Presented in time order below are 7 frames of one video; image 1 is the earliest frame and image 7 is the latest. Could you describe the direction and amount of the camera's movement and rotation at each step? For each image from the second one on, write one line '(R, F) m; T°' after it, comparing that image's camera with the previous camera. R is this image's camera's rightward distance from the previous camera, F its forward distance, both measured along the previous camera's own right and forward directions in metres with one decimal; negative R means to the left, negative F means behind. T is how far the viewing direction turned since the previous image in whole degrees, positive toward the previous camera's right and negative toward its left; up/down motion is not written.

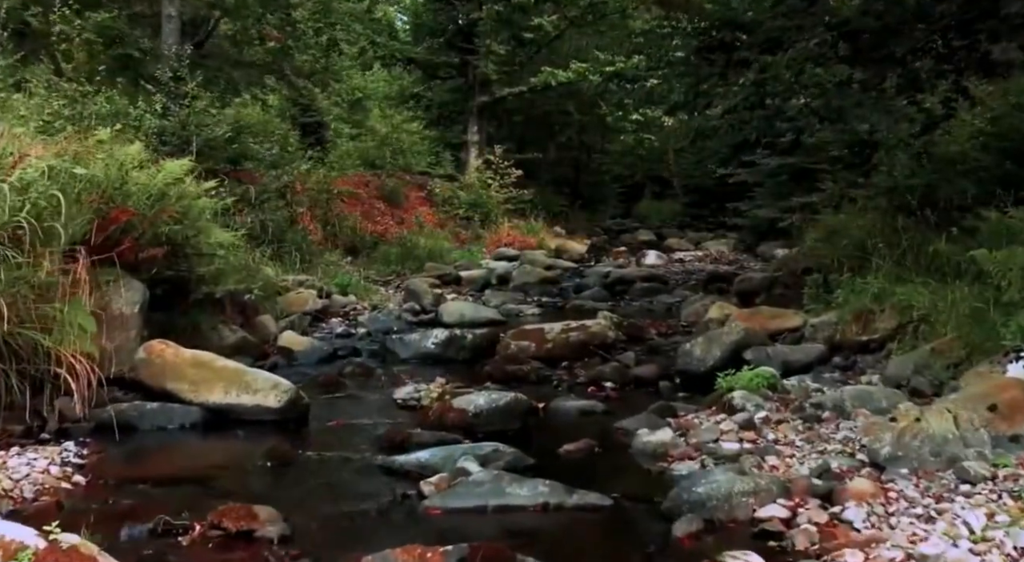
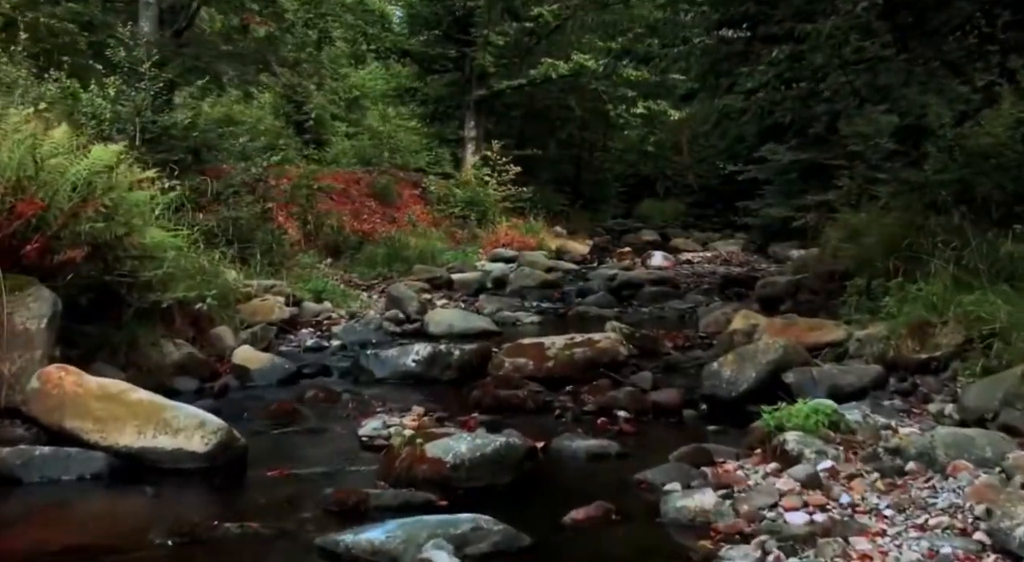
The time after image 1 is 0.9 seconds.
(0.0, +1.2) m; 0°
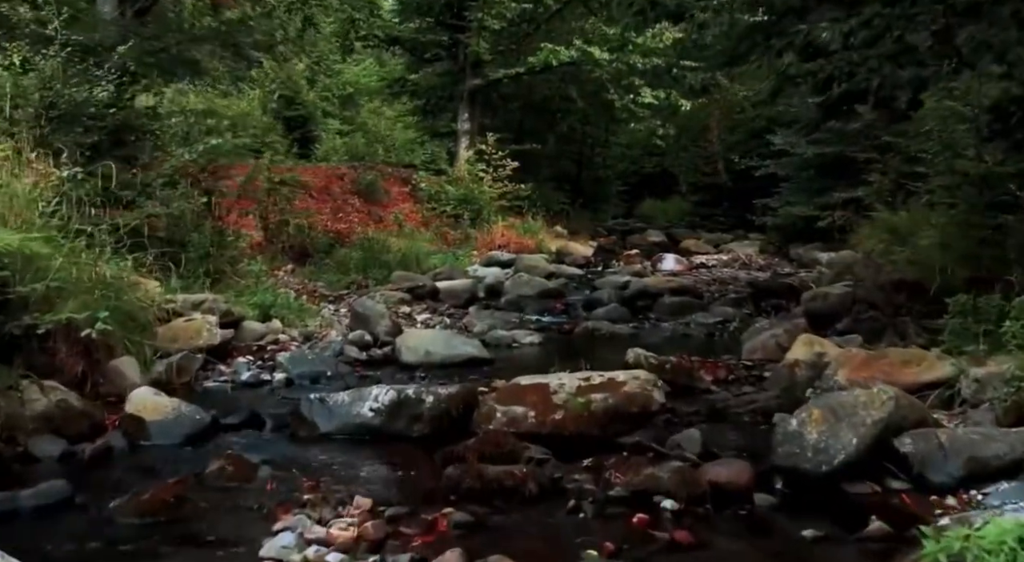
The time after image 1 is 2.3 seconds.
(0.0, +1.9) m; 0°
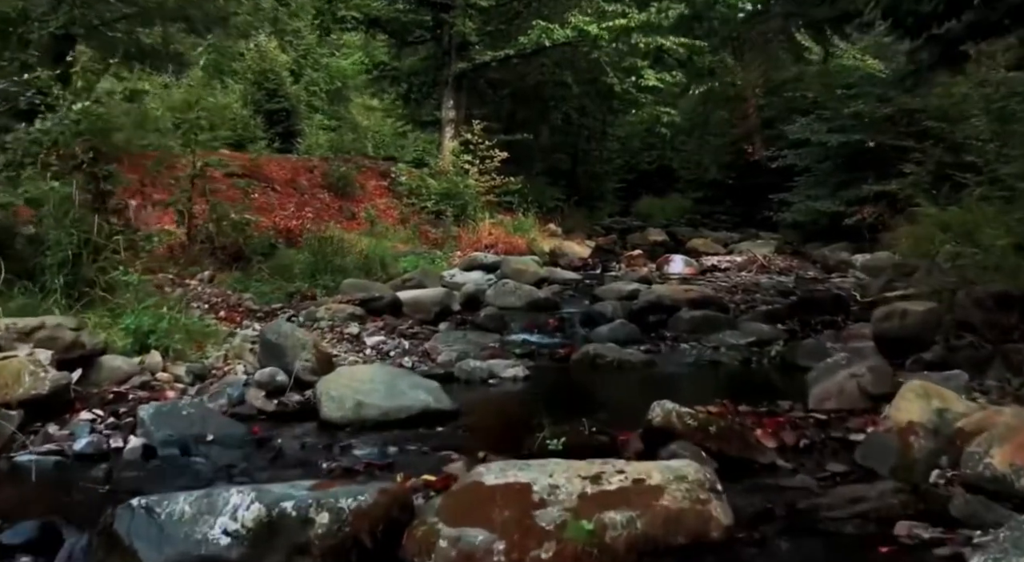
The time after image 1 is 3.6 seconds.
(+0.1, +2.1) m; 0°
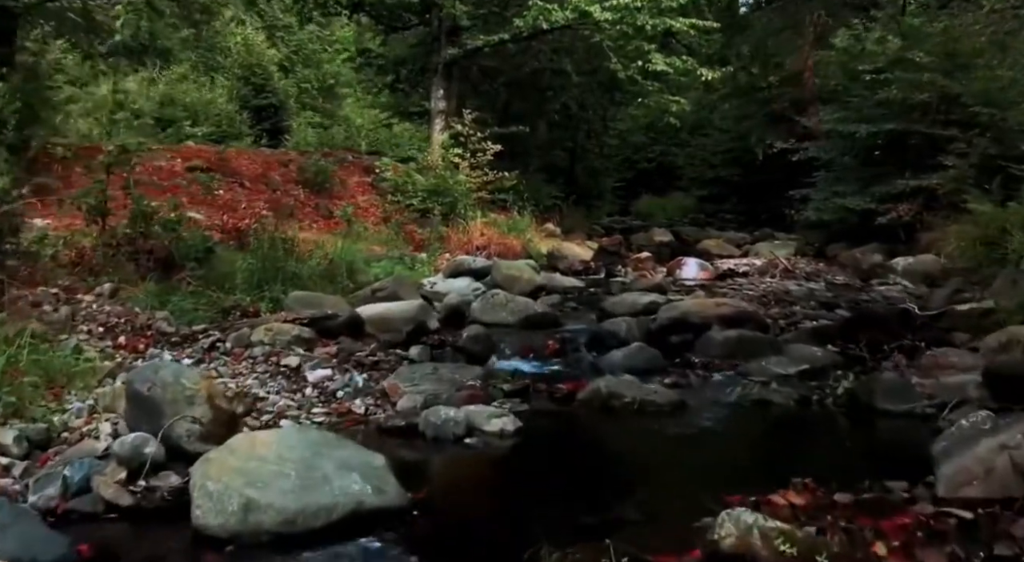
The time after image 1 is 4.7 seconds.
(+0.1, +1.7) m; 0°
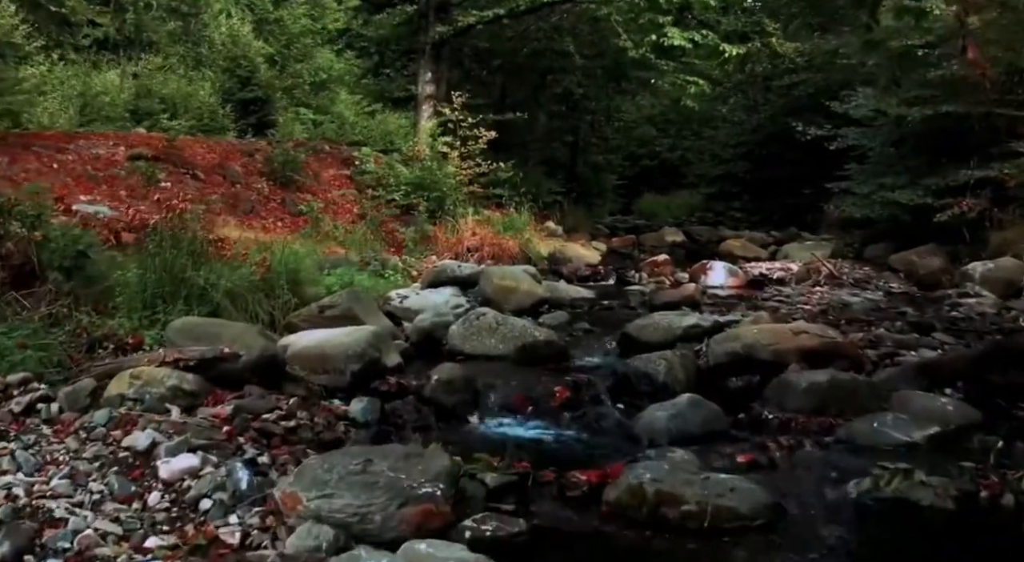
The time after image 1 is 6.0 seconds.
(0.0, +2.1) m; 0°
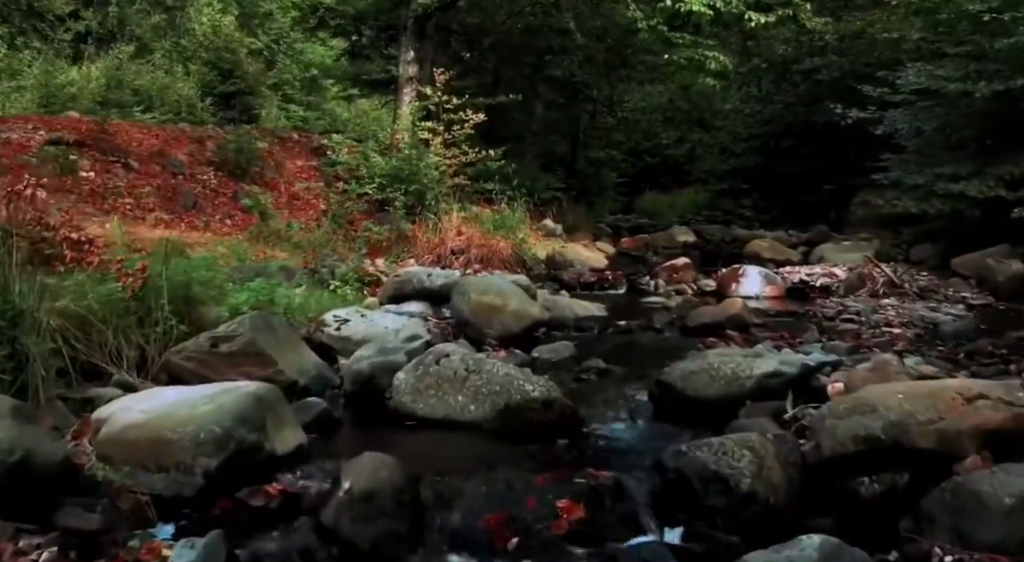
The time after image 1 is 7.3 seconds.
(+0.1, +2.1) m; 0°
